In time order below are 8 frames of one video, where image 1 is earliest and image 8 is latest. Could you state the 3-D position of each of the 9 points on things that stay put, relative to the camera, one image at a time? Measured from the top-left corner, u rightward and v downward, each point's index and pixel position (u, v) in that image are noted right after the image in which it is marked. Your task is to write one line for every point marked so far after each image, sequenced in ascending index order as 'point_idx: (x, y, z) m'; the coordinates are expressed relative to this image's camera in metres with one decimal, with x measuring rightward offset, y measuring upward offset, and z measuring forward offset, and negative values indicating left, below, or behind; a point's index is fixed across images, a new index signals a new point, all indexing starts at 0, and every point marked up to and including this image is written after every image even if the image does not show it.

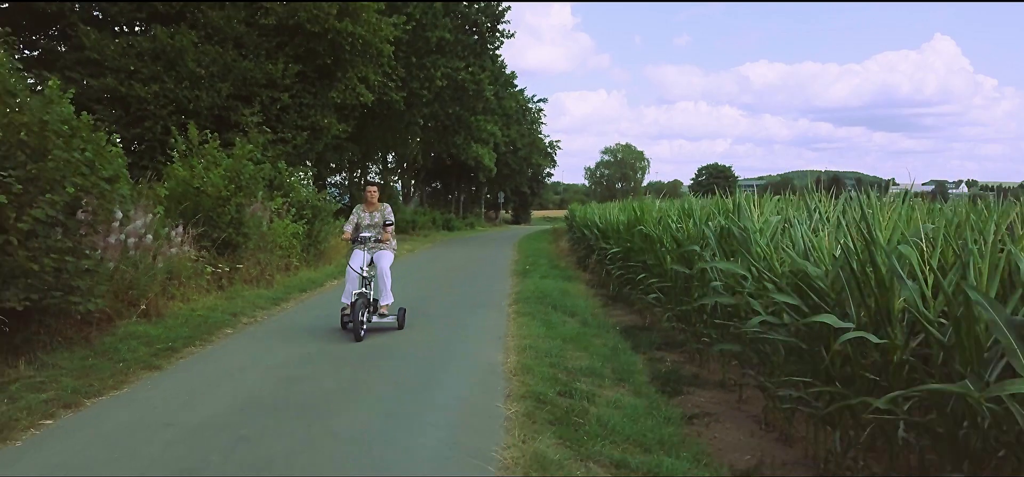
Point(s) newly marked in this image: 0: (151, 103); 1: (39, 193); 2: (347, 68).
0: (-5.9, +2.2, +11.0) m
1: (-2.7, +0.3, +3.8) m
2: (-3.1, +3.2, +12.6) m
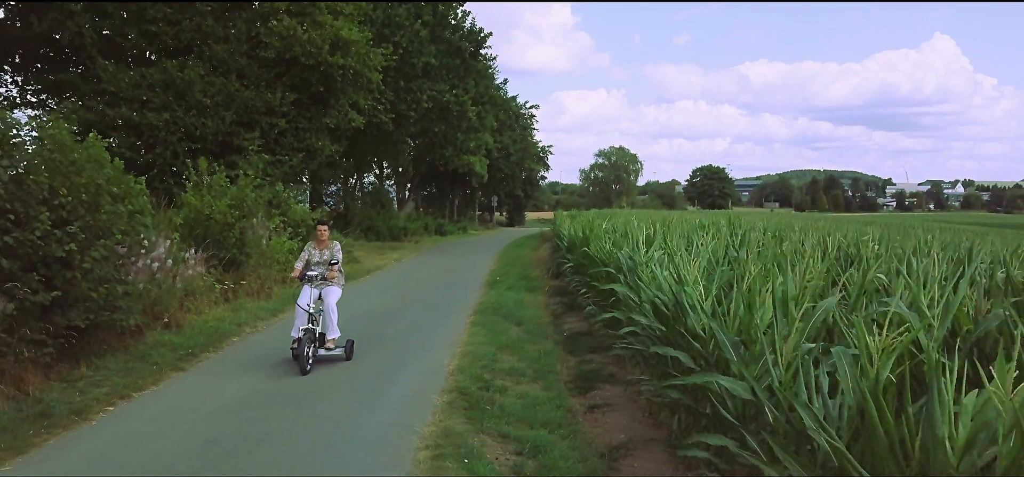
0: (-6.4, +2.0, +12.3) m
1: (-3.1, 0.0, +5.0) m
2: (-3.6, +2.9, +13.9) m
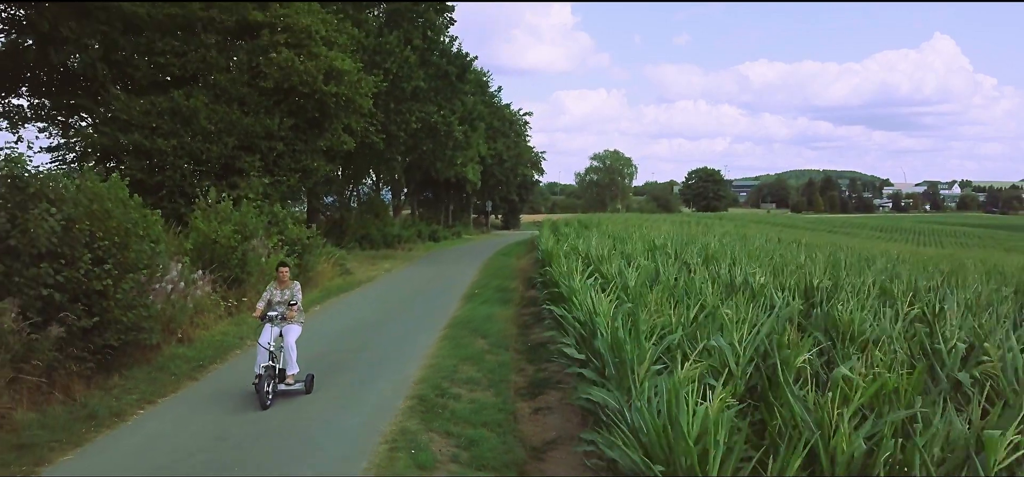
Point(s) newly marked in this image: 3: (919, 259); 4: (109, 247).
0: (-6.8, +1.7, +13.4) m
1: (-3.6, -0.3, +6.1) m
2: (-4.0, +2.6, +15.0) m
3: (+7.6, -0.4, +12.9) m
4: (-3.6, -0.1, +6.0) m
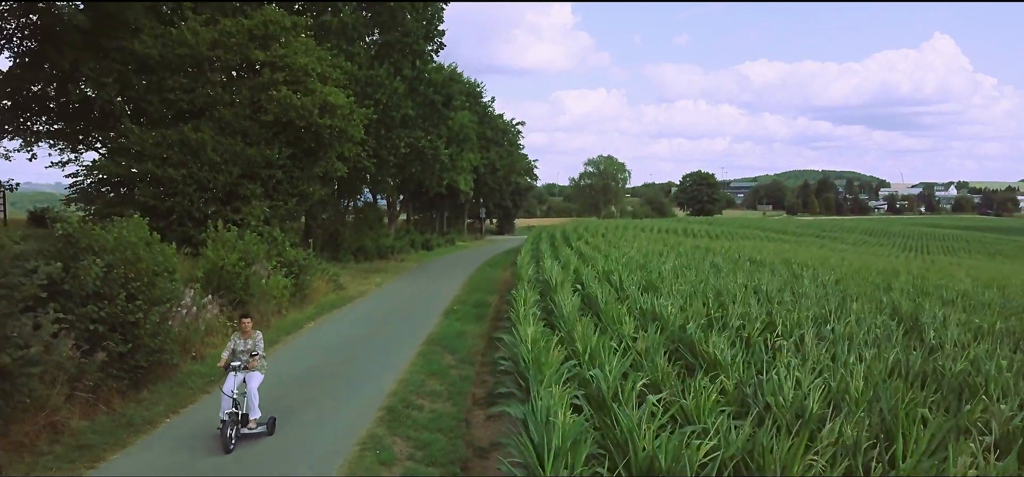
0: (-7.3, +1.3, +14.8) m
1: (-4.1, -0.8, +7.6) m
2: (-4.5, +2.2, +16.4) m
3: (+7.1, -0.8, +14.3) m
4: (-4.2, -0.5, +7.5) m
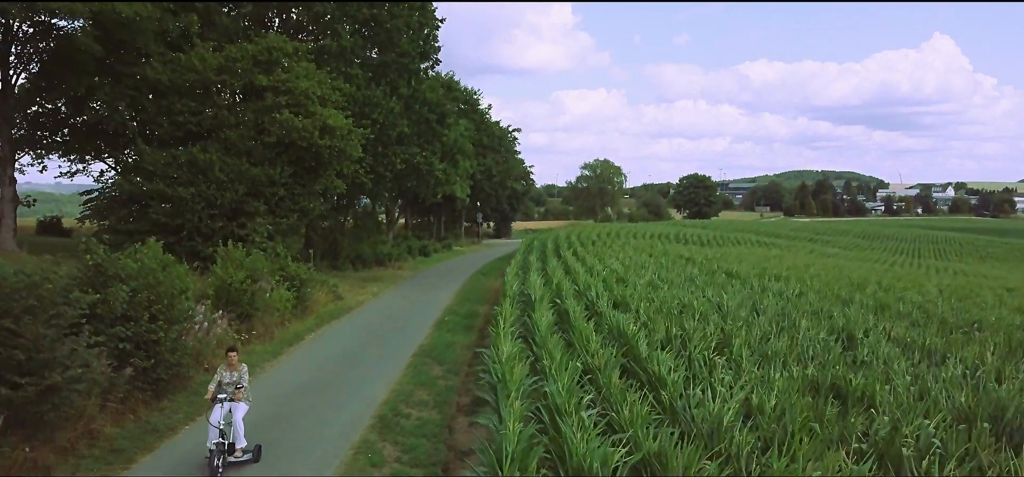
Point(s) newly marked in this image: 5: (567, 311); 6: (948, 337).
0: (-7.6, +0.9, +15.8) m
1: (-4.4, -1.1, +8.5) m
2: (-4.8, +1.8, +17.4) m
3: (+6.8, -1.2, +15.3) m
4: (-4.4, -0.9, +8.5) m
5: (+0.9, -1.3, +10.8) m
6: (+7.1, -1.6, +11.1) m
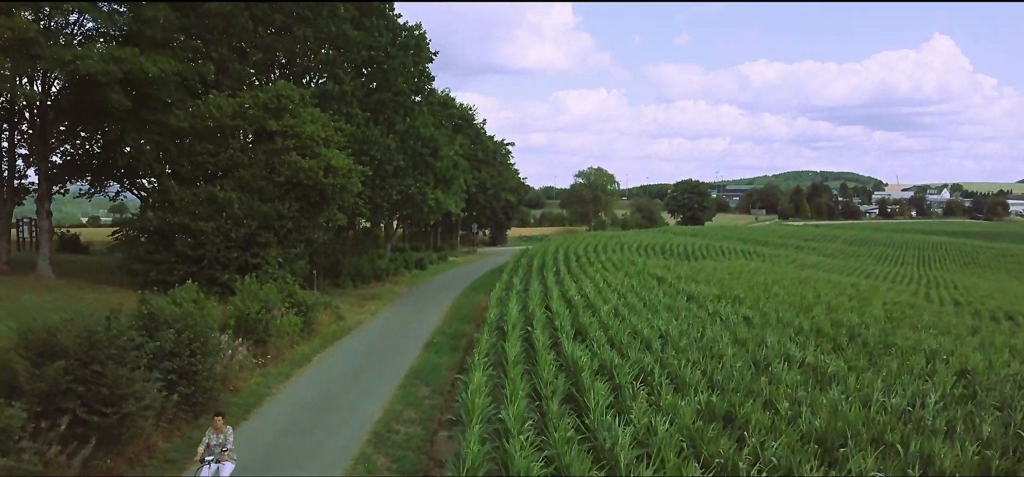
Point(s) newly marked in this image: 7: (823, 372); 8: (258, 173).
0: (-8.1, +0.1, +17.8) m
1: (-4.9, -1.9, +10.6) m
2: (-5.3, +1.0, +19.4) m
3: (+6.4, -2.0, +17.3) m
4: (-4.9, -1.7, +10.5) m
5: (+0.4, -2.0, +12.8) m
6: (+6.7, -2.4, +13.1) m
7: (+5.5, -2.4, +11.7) m
8: (-7.0, +1.8, +18.3) m
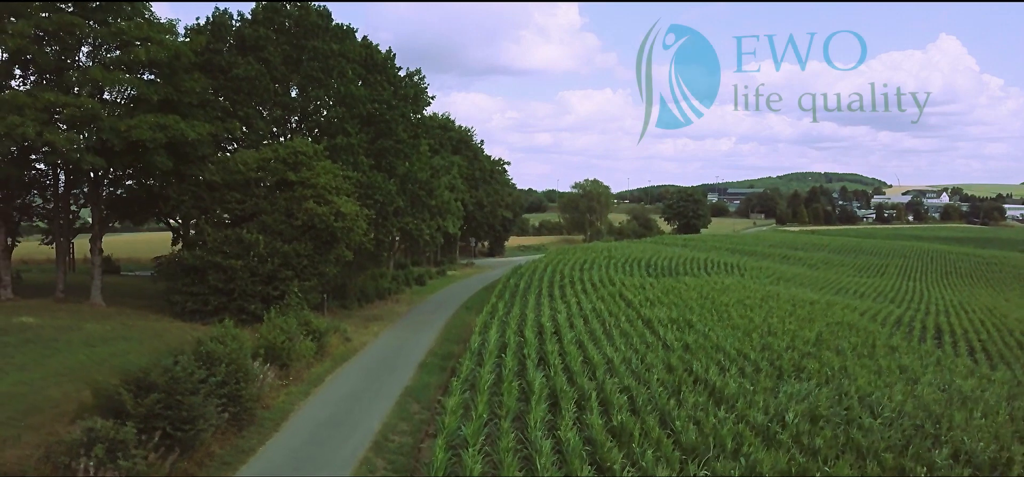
0: (-8.7, -1.0, +21.2) m
1: (-5.5, -3.0, +13.9) m
2: (-5.9, -0.1, +22.7) m
3: (+5.7, -3.1, +20.6) m
4: (-5.6, -2.8, +13.8) m
5: (-0.2, -3.2, +16.1) m
6: (+6.0, -3.6, +16.3) m
7: (+4.9, -3.5, +15.0) m
8: (-7.6, +0.7, +21.7) m
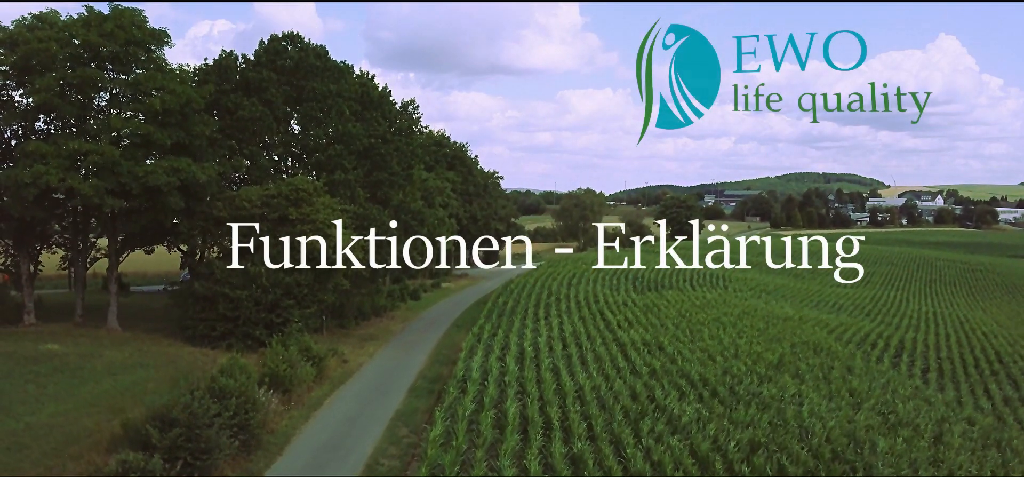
0: (-9.3, -2.1, +23.1) m
1: (-6.1, -4.2, +15.8) m
2: (-6.5, -1.2, +24.6) m
3: (+5.2, -4.3, +22.5) m
4: (-6.2, -3.9, +15.7) m
5: (-0.8, -4.3, +18.0) m
6: (+5.4, -4.7, +18.2) m
7: (+4.3, -4.7, +16.9) m
8: (-8.2, -0.4, +23.6) m
